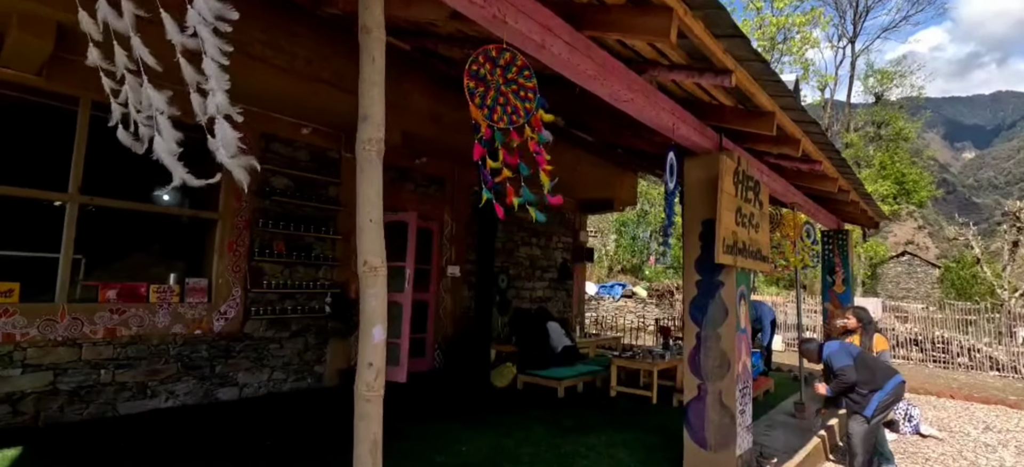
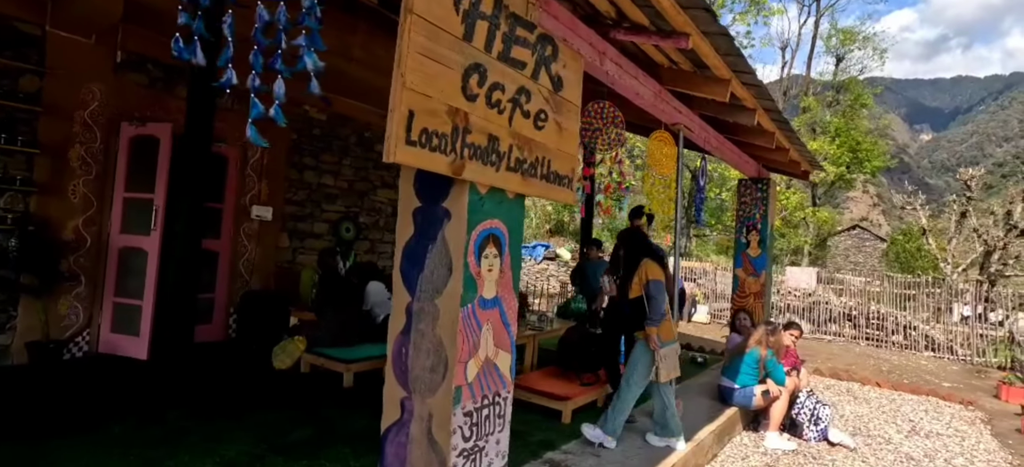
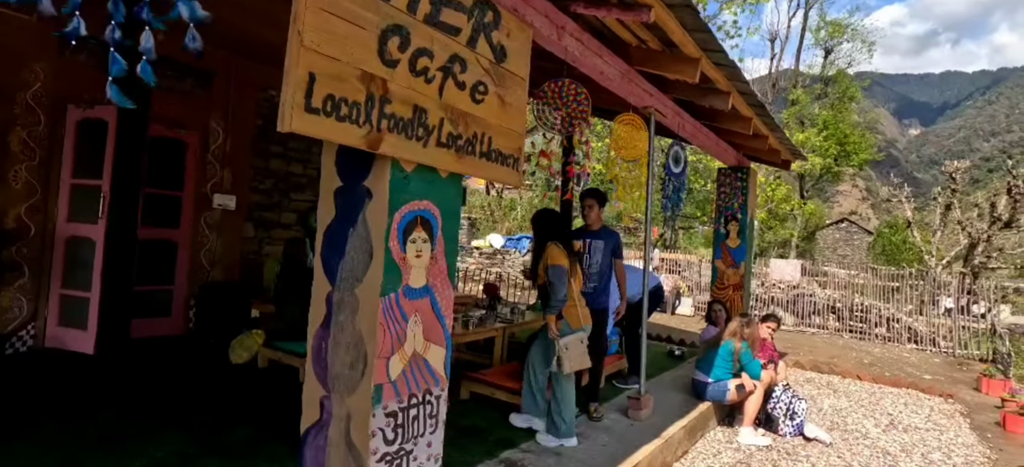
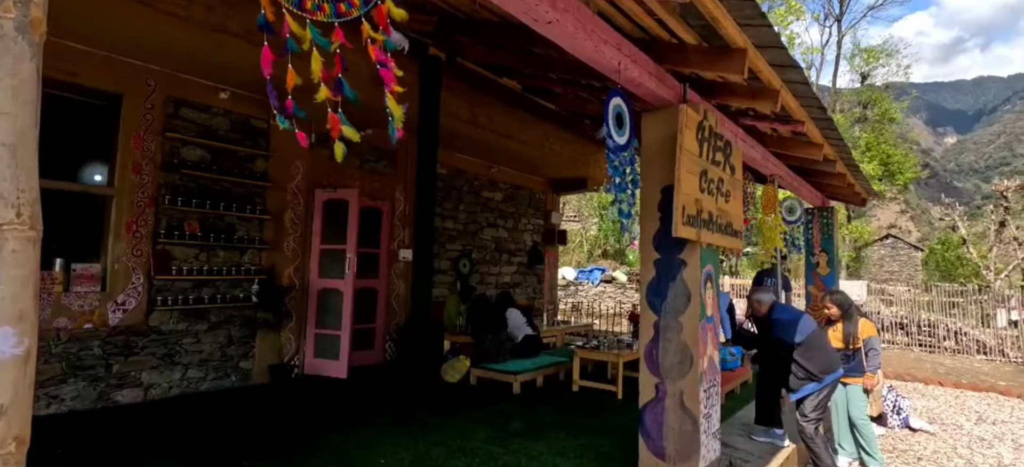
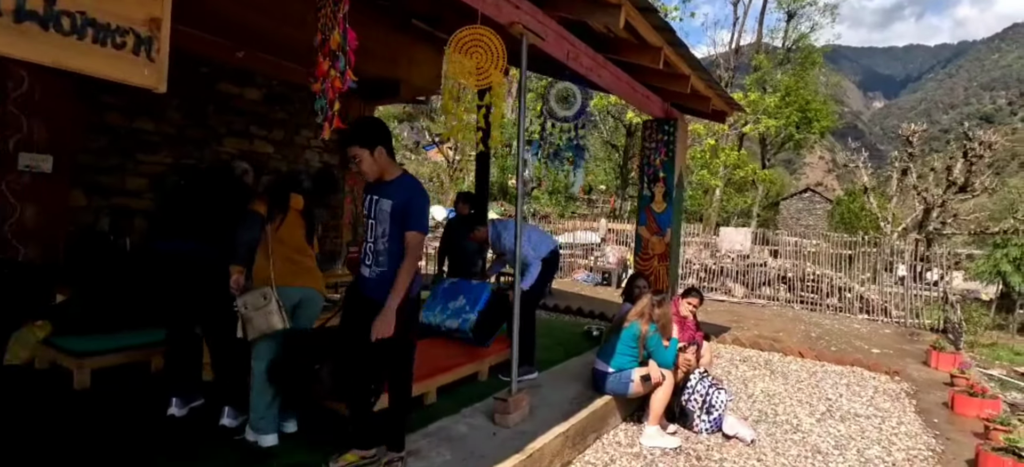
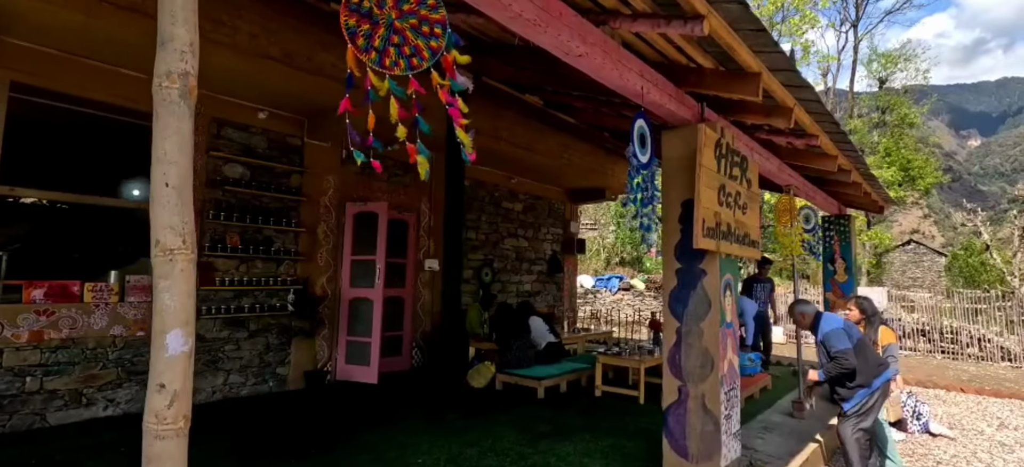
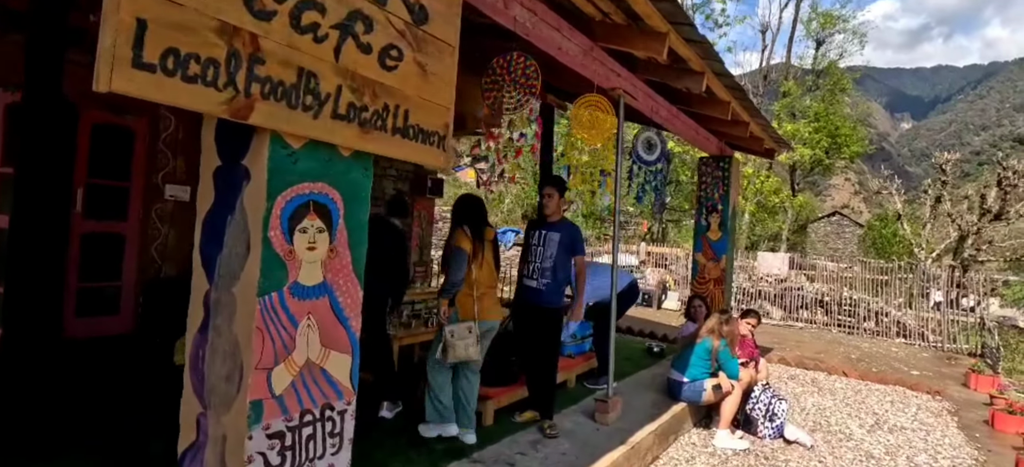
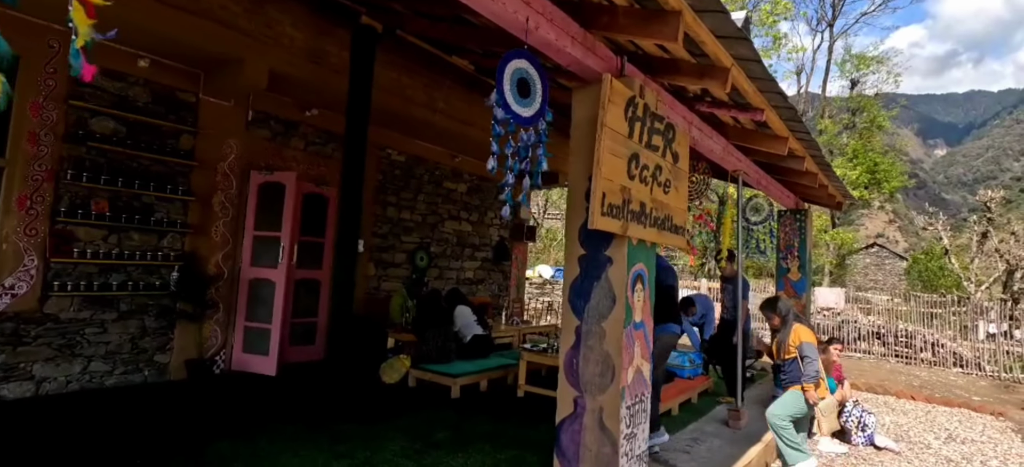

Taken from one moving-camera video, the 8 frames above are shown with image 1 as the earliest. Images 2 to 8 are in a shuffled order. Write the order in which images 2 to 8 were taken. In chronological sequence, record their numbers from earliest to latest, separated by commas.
6, 4, 8, 2, 3, 7, 5
